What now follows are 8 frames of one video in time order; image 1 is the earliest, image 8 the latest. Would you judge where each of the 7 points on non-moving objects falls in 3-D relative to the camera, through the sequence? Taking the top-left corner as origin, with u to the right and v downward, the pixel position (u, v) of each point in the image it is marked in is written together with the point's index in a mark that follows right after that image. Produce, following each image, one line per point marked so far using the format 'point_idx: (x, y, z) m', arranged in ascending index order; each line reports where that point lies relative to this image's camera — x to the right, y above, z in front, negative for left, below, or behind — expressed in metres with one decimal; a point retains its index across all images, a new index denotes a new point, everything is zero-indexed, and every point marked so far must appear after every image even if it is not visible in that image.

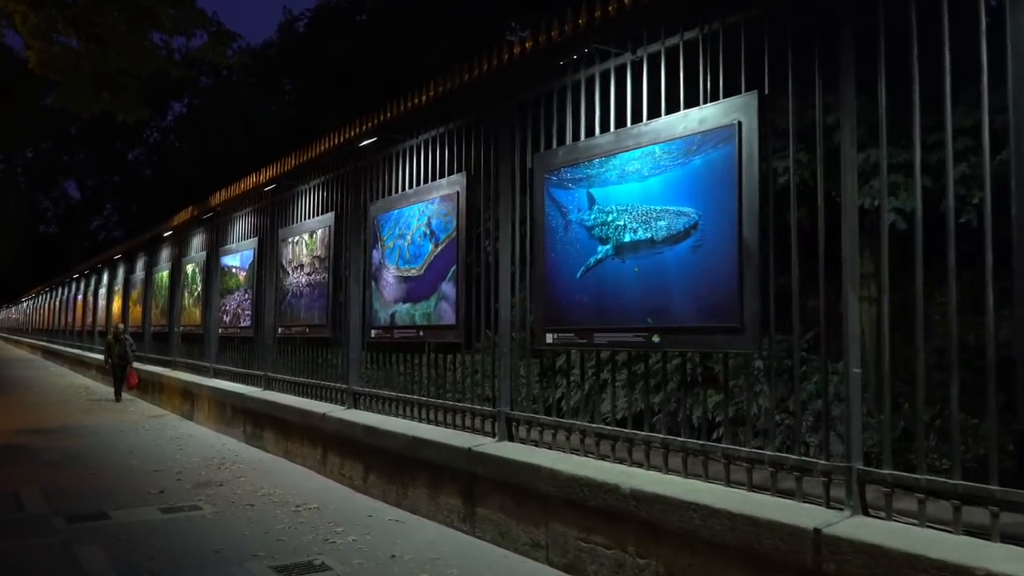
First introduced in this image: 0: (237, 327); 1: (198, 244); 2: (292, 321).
0: (-3.5, -0.5, +12.3) m
1: (-4.8, +0.7, +14.9) m
2: (-2.3, -0.4, +10.3) m
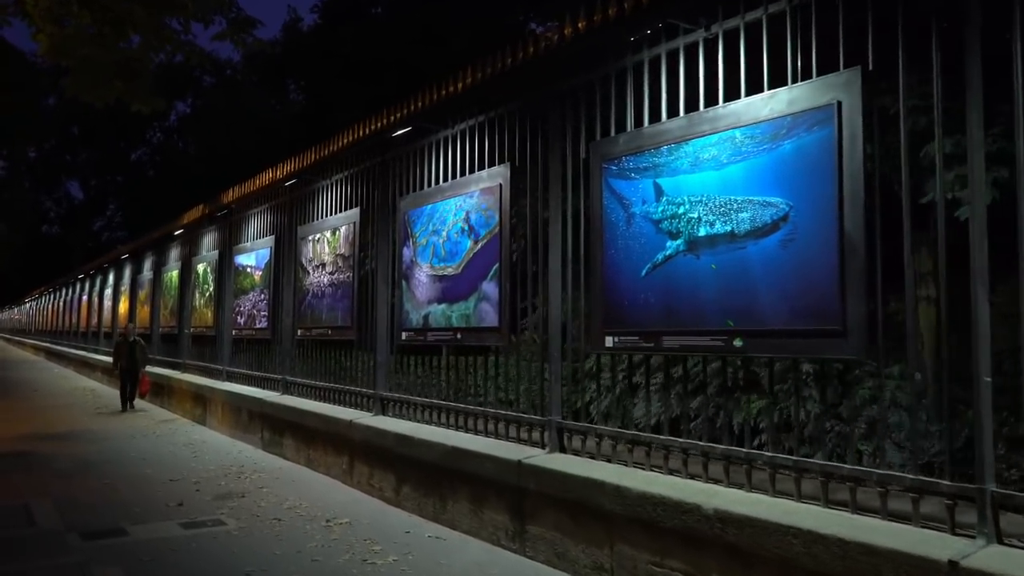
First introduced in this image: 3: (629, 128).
0: (-3.2, -0.5, +11.8) m
1: (-4.5, +0.7, +14.5) m
2: (-2.0, -0.4, +9.8) m
3: (+0.7, +0.9, +5.4) m
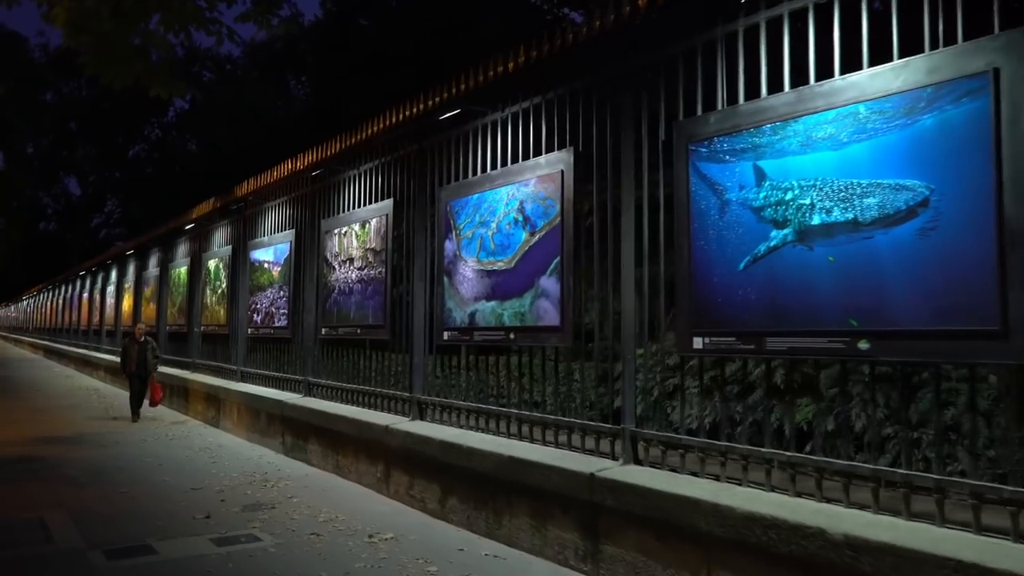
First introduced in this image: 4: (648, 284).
0: (-2.8, -0.5, +11.3) m
1: (-4.2, +0.7, +13.9) m
2: (-1.7, -0.3, +9.3) m
3: (+1.0, +0.9, +4.9) m
4: (+0.8, 0.0, +5.4) m
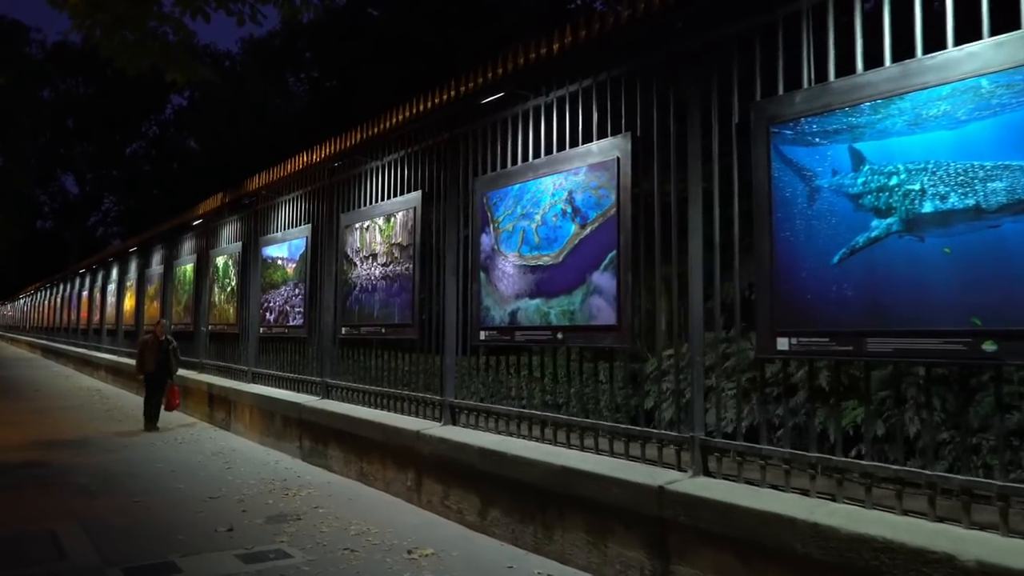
0: (-2.5, -0.4, +10.8) m
1: (-3.9, +0.7, +13.4) m
2: (-1.4, -0.3, +8.8) m
3: (+1.3, +0.9, +4.4) m
4: (+1.1, 0.0, +4.9) m
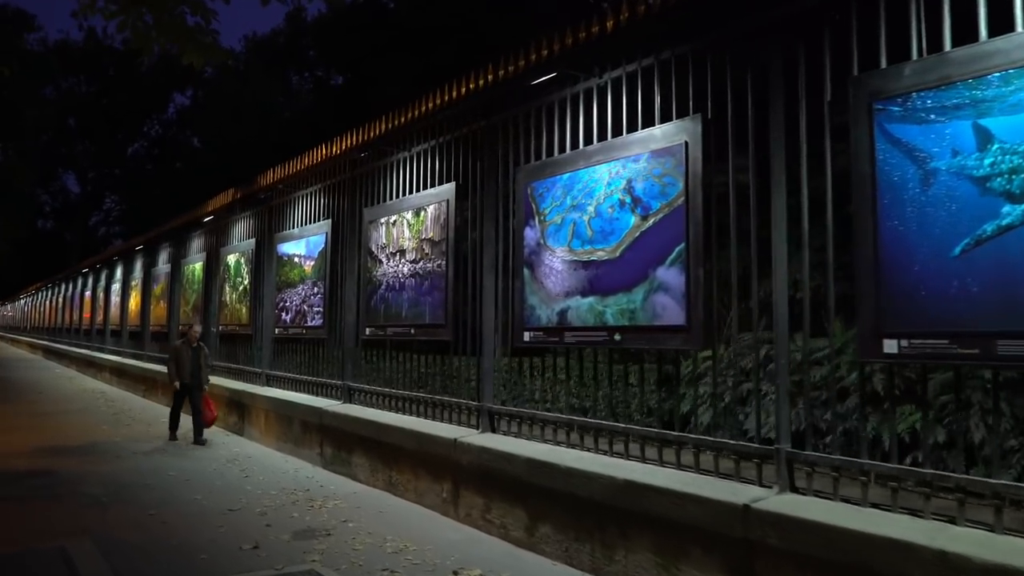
0: (-2.2, -0.4, +10.4) m
1: (-3.6, +0.7, +13.0) m
2: (-1.1, -0.3, +8.3) m
3: (+1.6, +0.9, +3.9) m
4: (+1.4, +0.1, +4.5) m
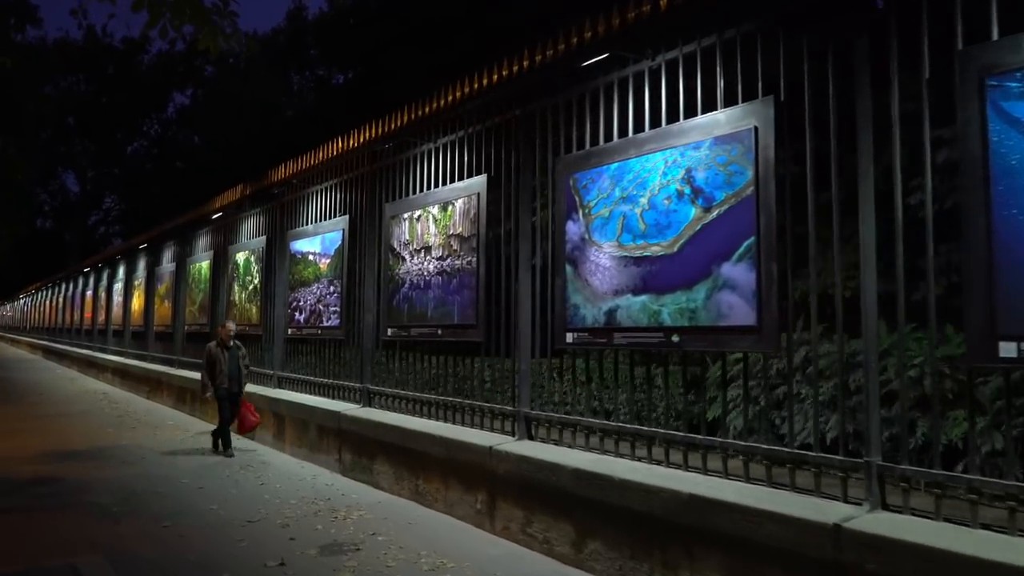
0: (-2.0, -0.4, +9.9) m
1: (-3.4, +0.8, +12.5) m
2: (-0.8, -0.3, +7.9) m
3: (+1.9, +1.0, +3.5) m
4: (+1.6, +0.1, +4.1) m
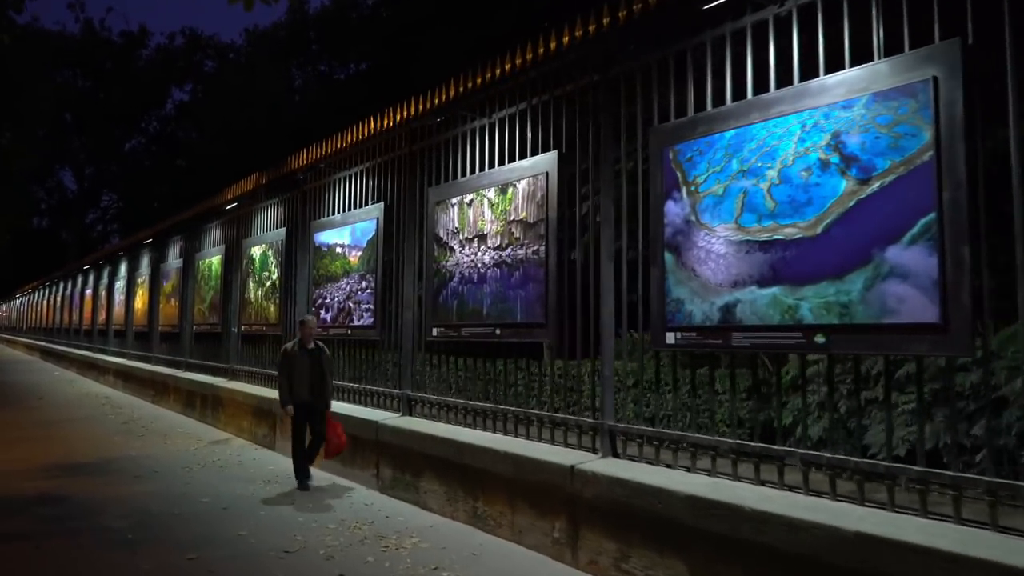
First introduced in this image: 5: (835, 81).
0: (-1.5, -0.4, +9.0) m
1: (-2.9, +0.8, +11.6) m
2: (-0.4, -0.2, +7.0) m
3: (+2.4, +1.0, +2.6) m
4: (+2.1, +0.1, +3.2) m
5: (+1.4, +0.9, +4.2) m
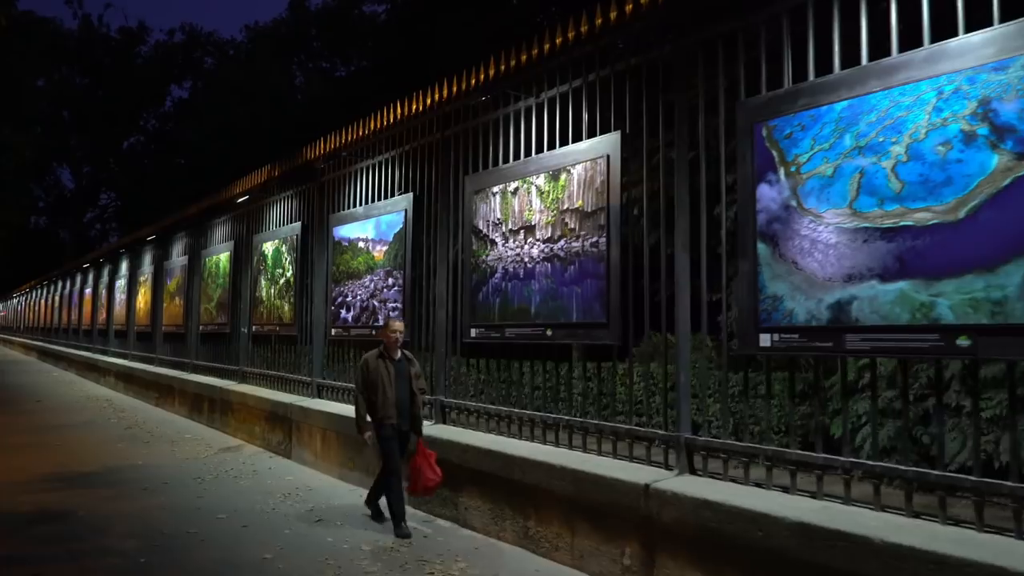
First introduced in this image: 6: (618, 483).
0: (-1.2, -0.3, +8.4) m
1: (-2.6, +0.8, +11.0) m
2: (0.0, -0.2, +6.4) m
3: (+2.7, +1.0, +2.0) m
4: (+2.4, +0.1, +2.5) m
5: (+1.7, +0.9, +3.5) m
6: (+0.5, -1.0, +4.9) m
